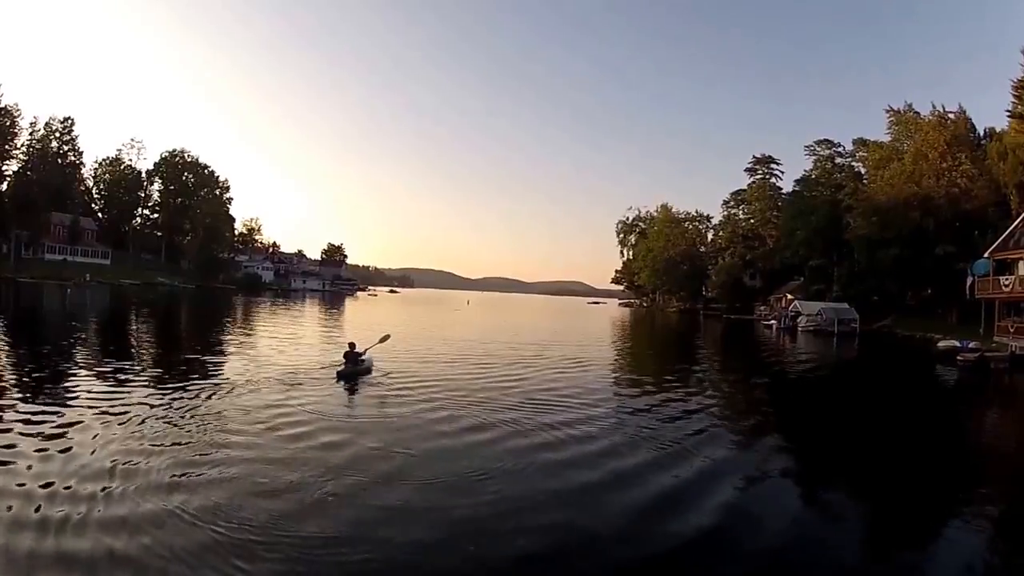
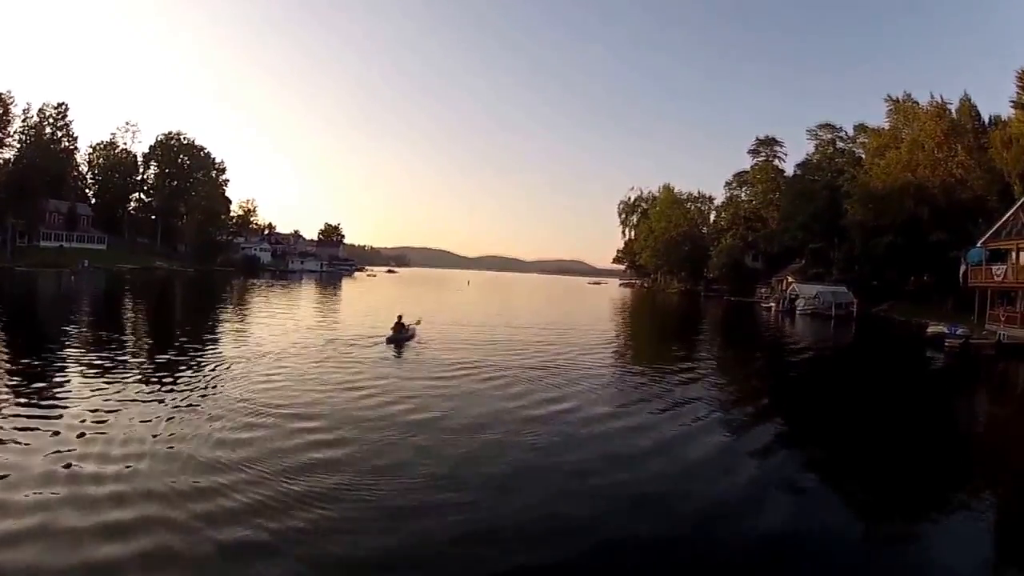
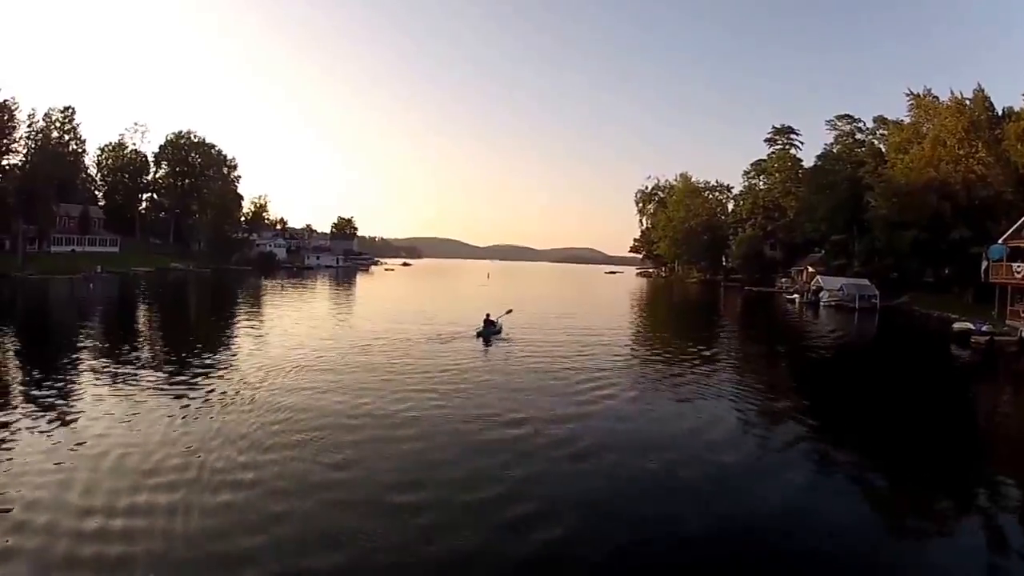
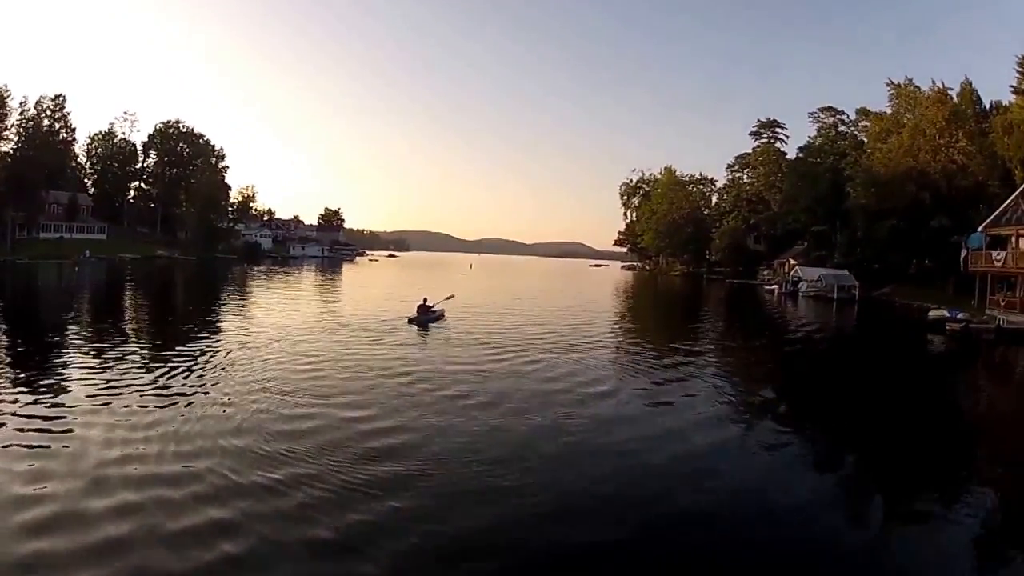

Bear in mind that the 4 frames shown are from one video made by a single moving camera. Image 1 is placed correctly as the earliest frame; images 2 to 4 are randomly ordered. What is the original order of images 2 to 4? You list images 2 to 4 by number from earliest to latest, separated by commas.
2, 4, 3
